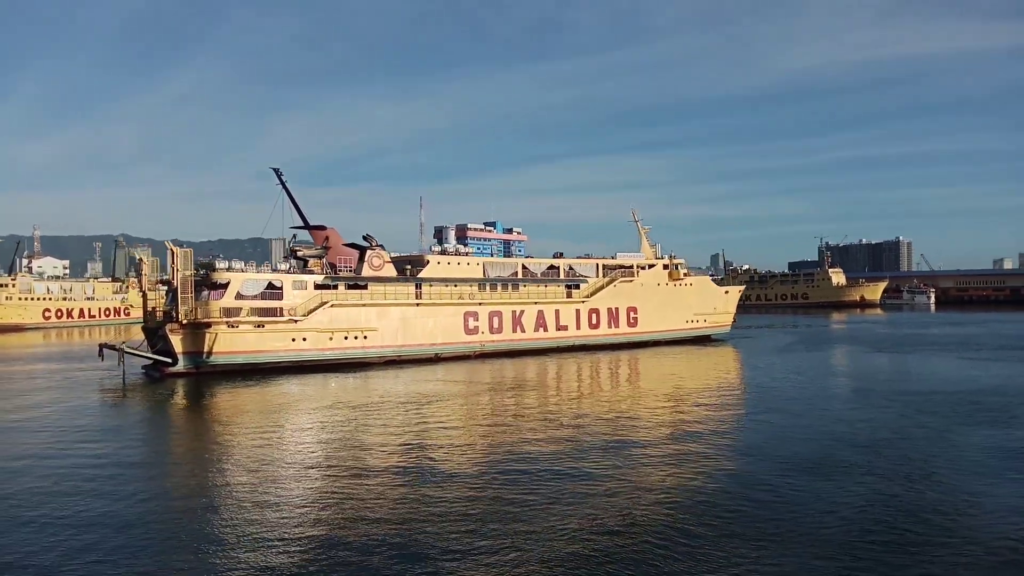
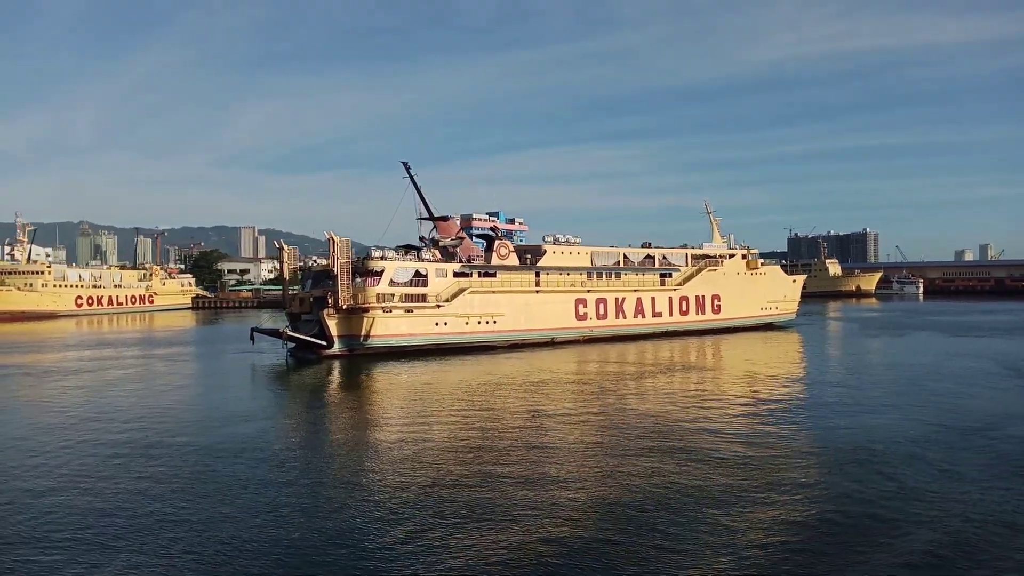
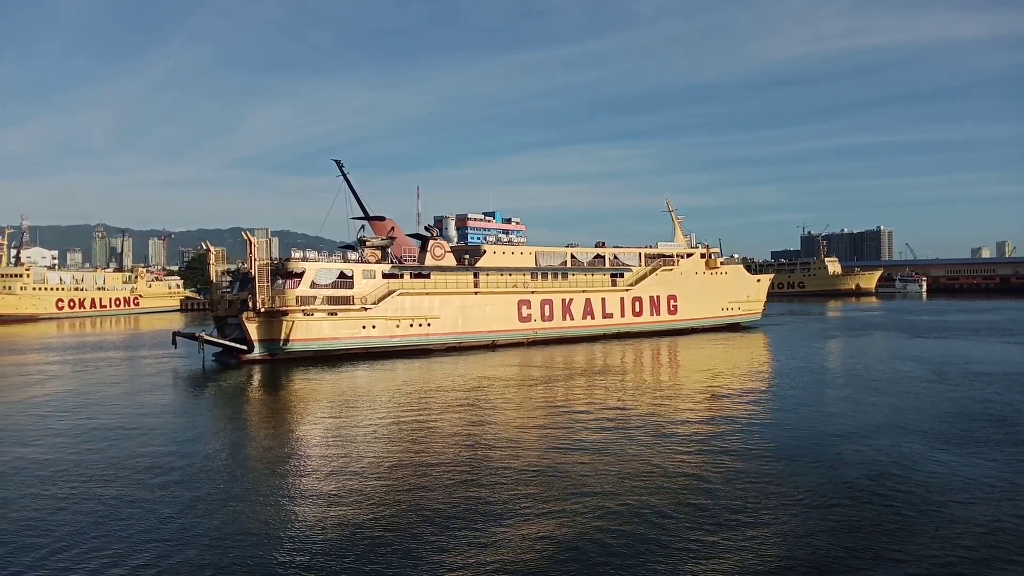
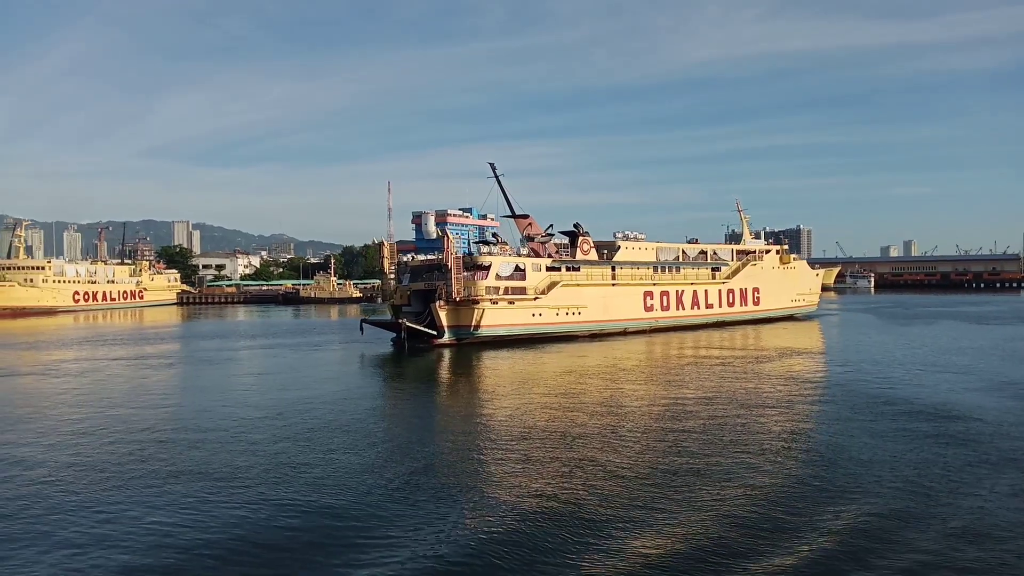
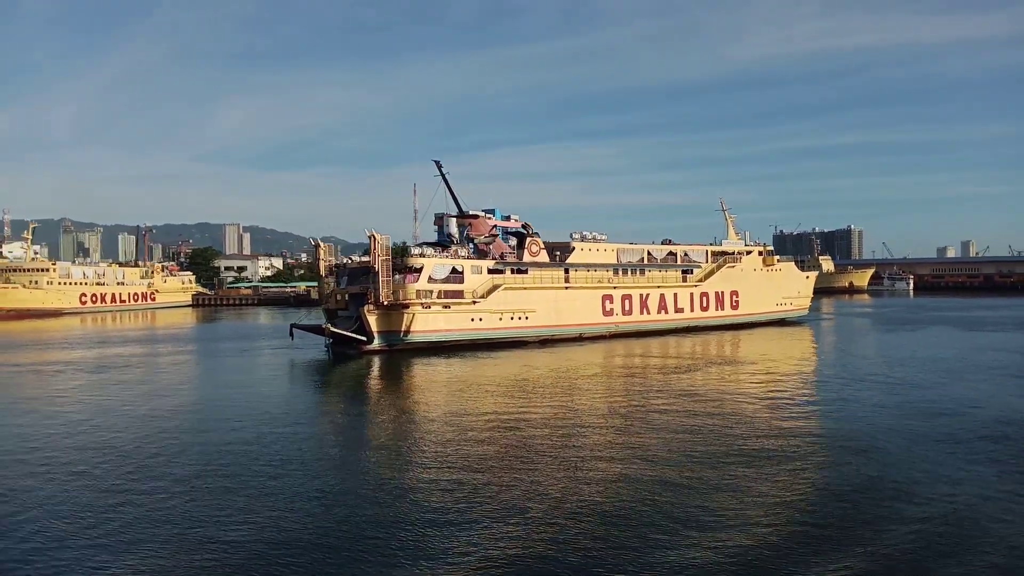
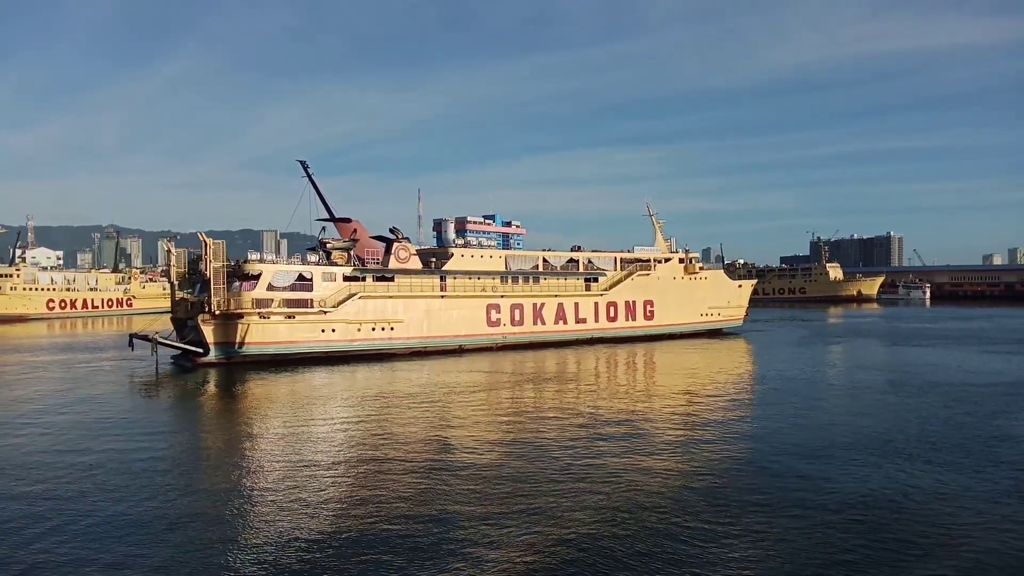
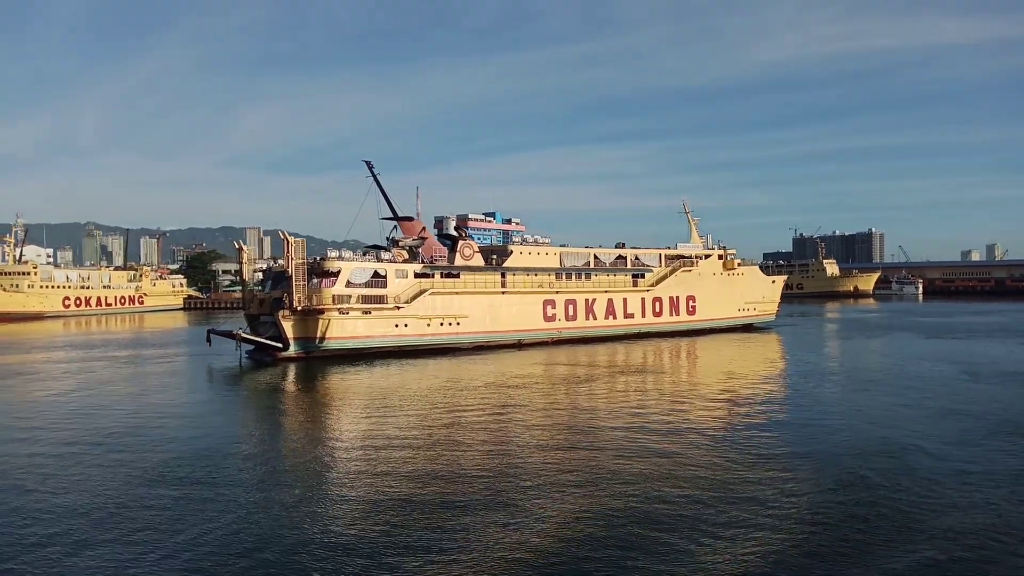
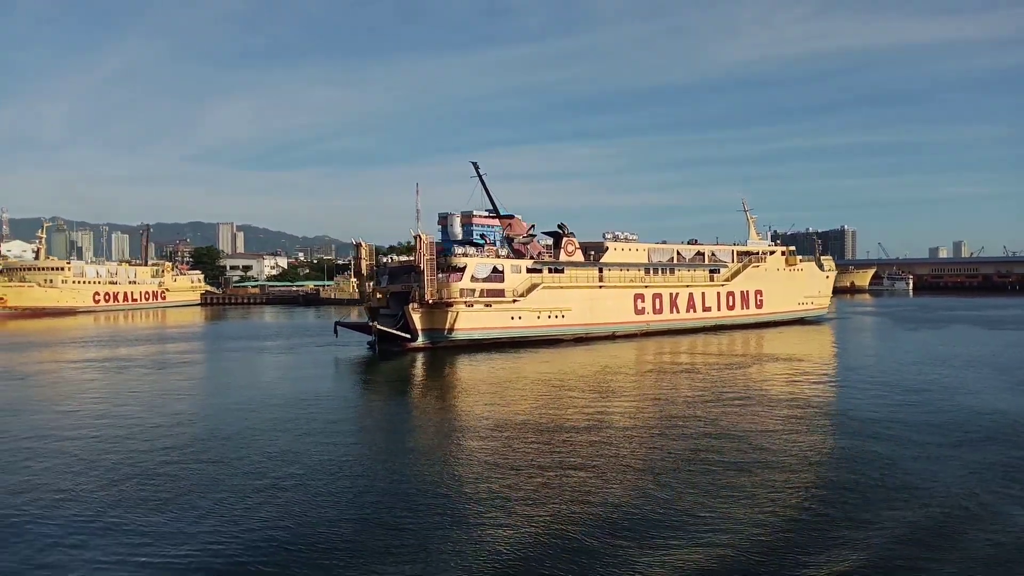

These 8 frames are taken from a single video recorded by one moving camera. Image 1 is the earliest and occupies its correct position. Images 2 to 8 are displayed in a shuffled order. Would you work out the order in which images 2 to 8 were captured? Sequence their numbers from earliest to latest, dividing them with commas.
6, 3, 7, 2, 5, 8, 4
